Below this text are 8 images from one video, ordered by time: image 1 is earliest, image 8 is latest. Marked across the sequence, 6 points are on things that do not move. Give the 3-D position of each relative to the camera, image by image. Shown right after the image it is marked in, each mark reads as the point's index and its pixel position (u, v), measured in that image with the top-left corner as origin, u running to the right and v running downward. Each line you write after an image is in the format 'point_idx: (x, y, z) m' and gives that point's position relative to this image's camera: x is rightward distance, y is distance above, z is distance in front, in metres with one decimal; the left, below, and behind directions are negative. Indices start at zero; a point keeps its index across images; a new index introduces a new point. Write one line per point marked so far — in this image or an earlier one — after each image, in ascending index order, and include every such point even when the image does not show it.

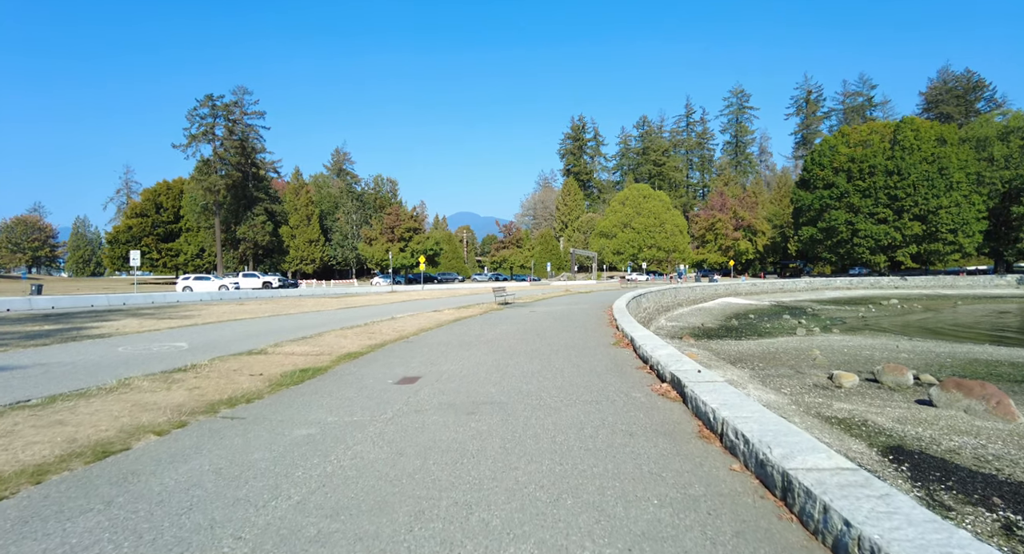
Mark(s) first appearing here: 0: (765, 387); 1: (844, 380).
0: (+7.4, -3.2, +16.8) m
1: (+9.9, -3.1, +17.3) m
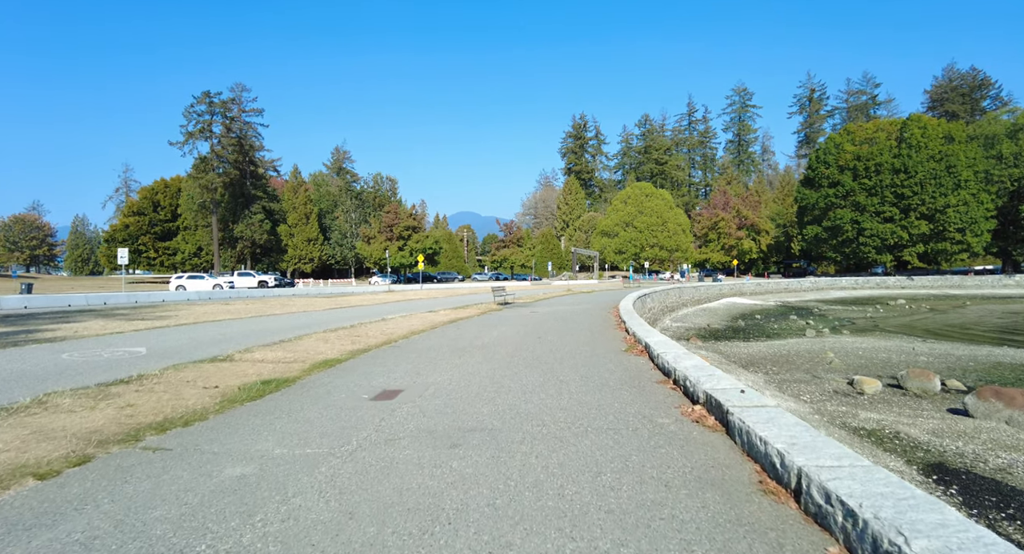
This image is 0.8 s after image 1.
0: (+7.4, -3.2, +15.7) m
1: (+9.9, -3.0, +16.2) m
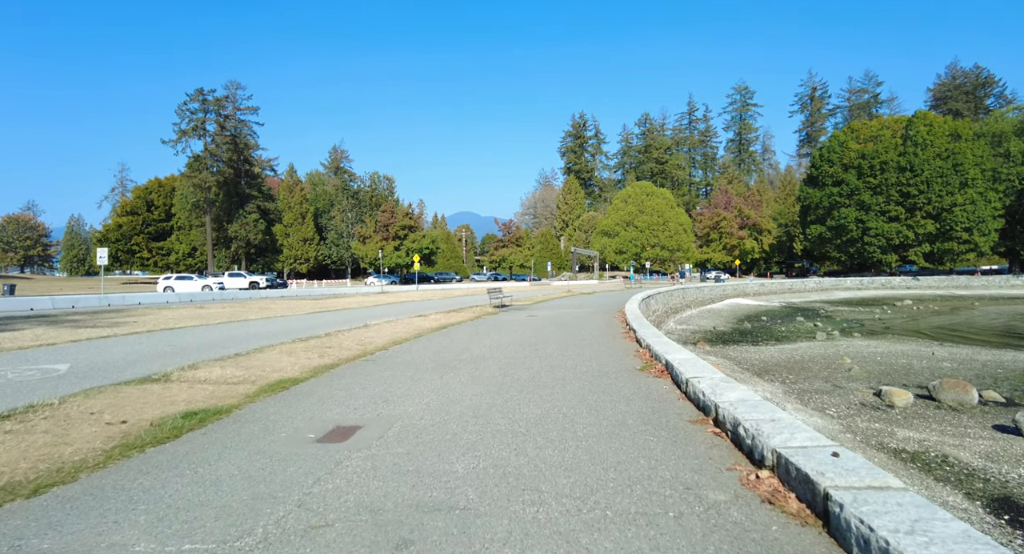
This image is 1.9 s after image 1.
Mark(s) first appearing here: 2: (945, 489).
0: (+7.3, -3.2, +14.2) m
1: (+9.8, -3.1, +14.7) m
2: (+6.6, -3.2, +8.8) m
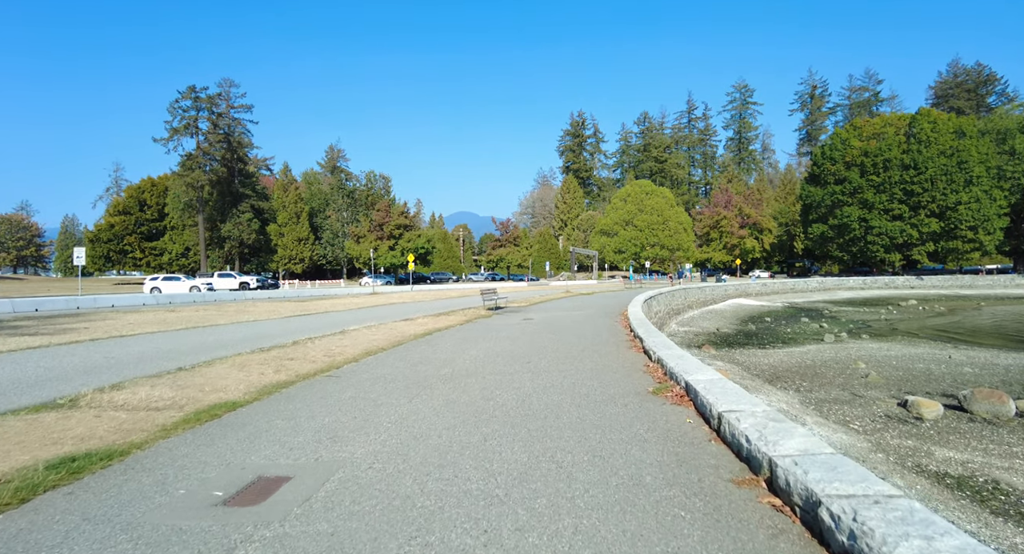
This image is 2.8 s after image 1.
0: (+7.1, -3.2, +12.9) m
1: (+9.6, -3.1, +13.4) m
2: (+6.4, -3.2, +7.5) m
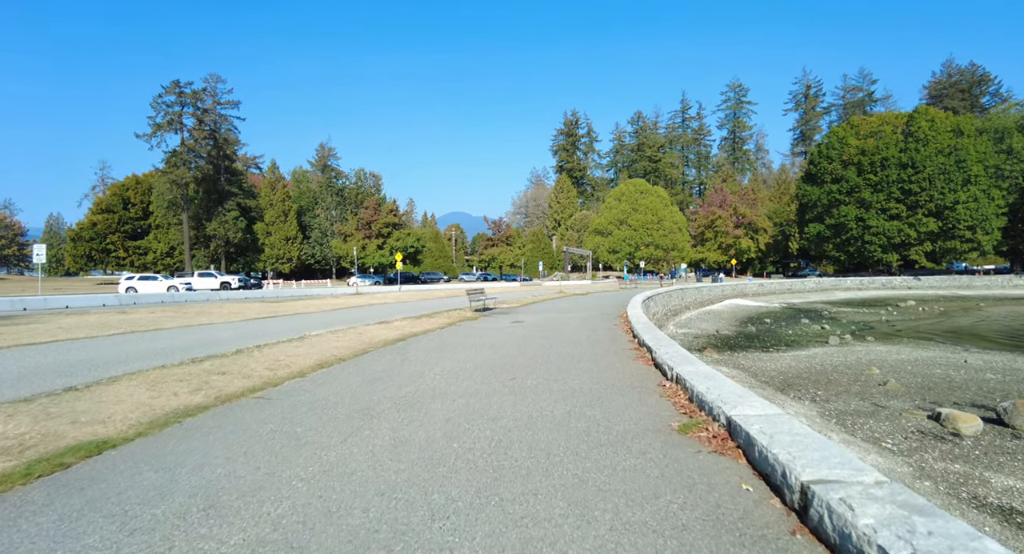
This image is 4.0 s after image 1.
0: (+6.8, -3.2, +11.4) m
1: (+9.3, -3.0, +11.9) m
2: (+6.2, -3.2, +5.9) m
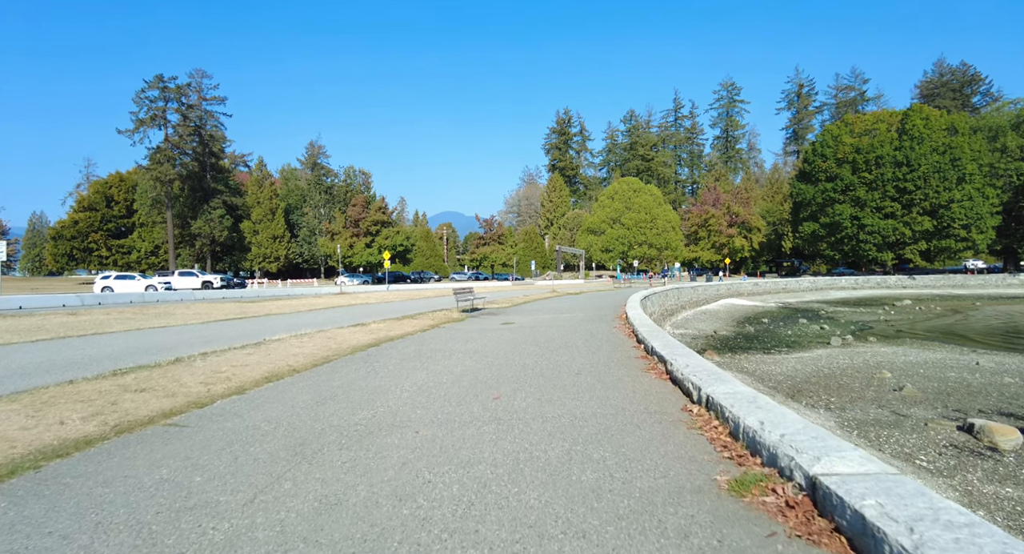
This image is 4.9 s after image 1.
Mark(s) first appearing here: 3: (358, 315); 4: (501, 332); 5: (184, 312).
0: (+6.6, -3.1, +10.1) m
1: (+9.1, -3.0, +10.7) m
2: (+6.0, -3.1, +4.7) m
3: (-5.0, -1.3, +19.1) m
4: (-0.3, -1.5, +15.9) m
5: (-10.2, -1.1, +18.1) m
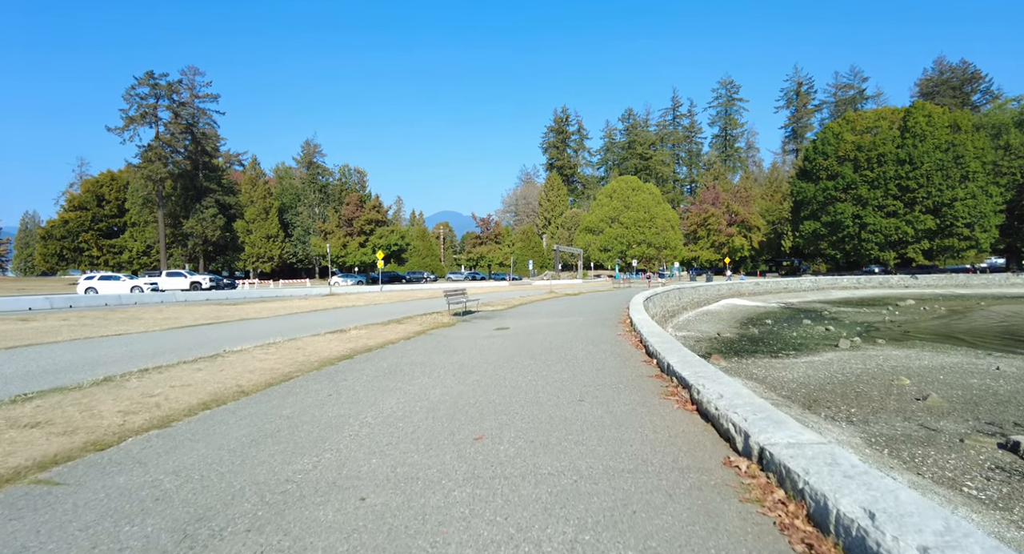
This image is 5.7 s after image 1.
0: (+6.5, -3.2, +9.0) m
1: (+9.0, -3.0, +9.6) m
2: (+5.9, -3.2, +3.5) m
3: (-5.1, -1.3, +17.8) m
4: (-0.4, -1.5, +14.7) m
5: (-10.4, -1.2, +16.8) m
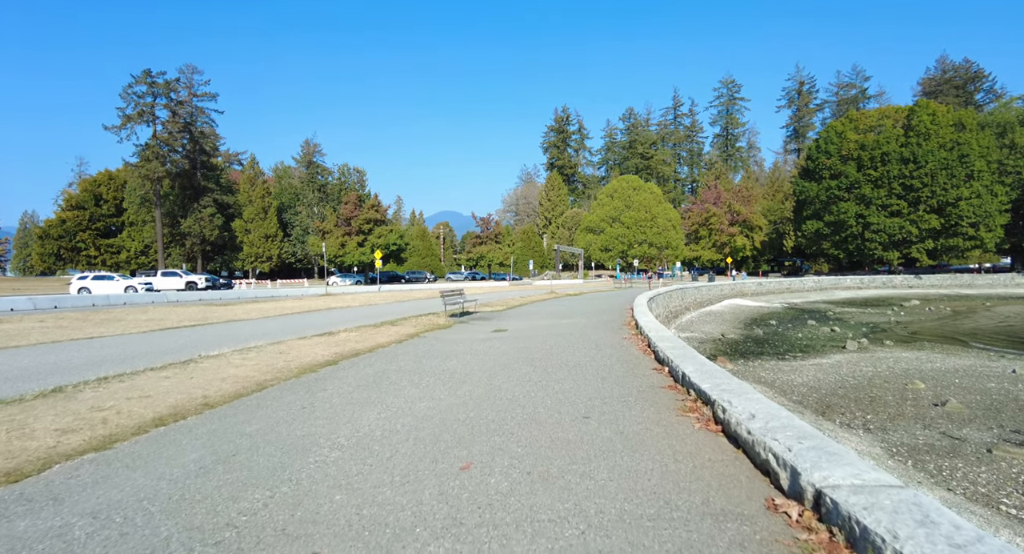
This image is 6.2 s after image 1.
0: (+6.5, -3.2, +8.3) m
1: (+9.0, -3.0, +8.9) m
2: (+5.9, -3.2, +2.8) m
3: (-5.2, -1.3, +17.2) m
4: (-0.4, -1.5, +14.0) m
5: (-10.4, -1.2, +16.2) m
